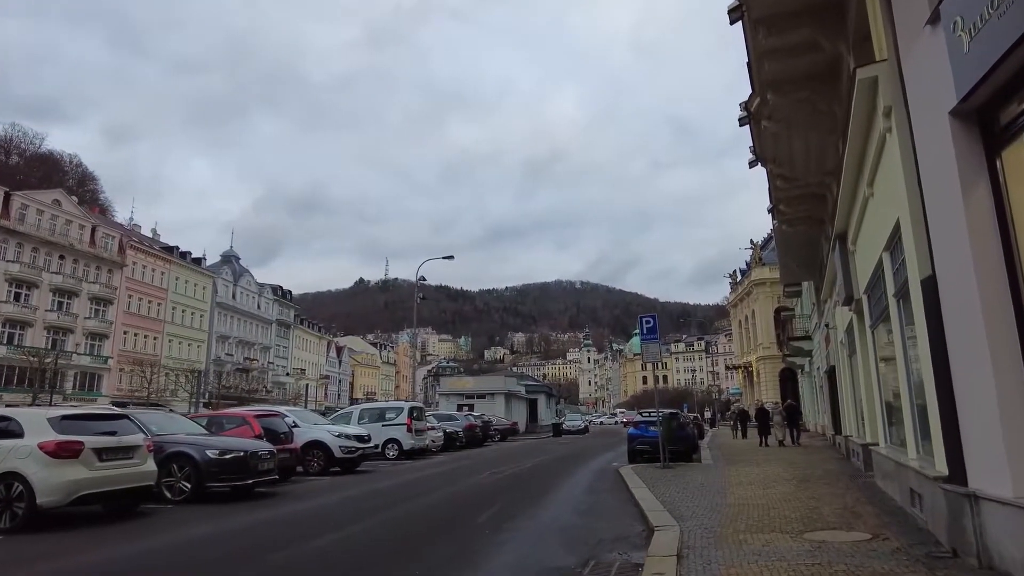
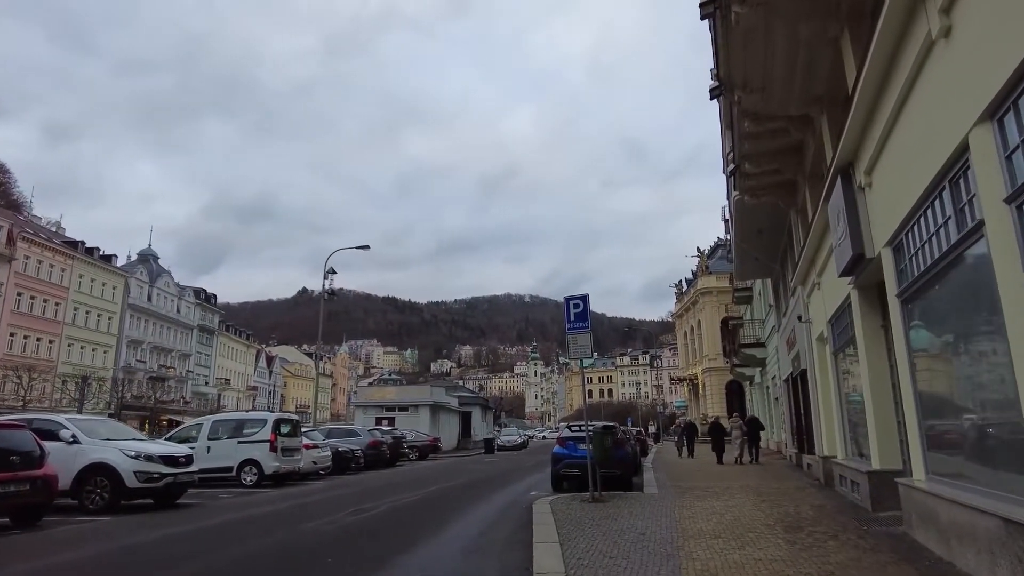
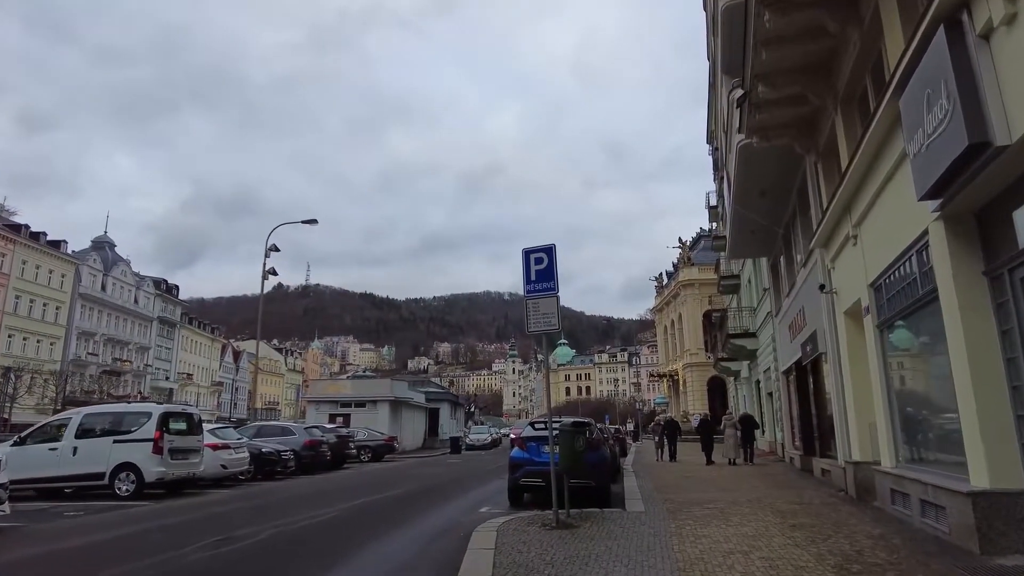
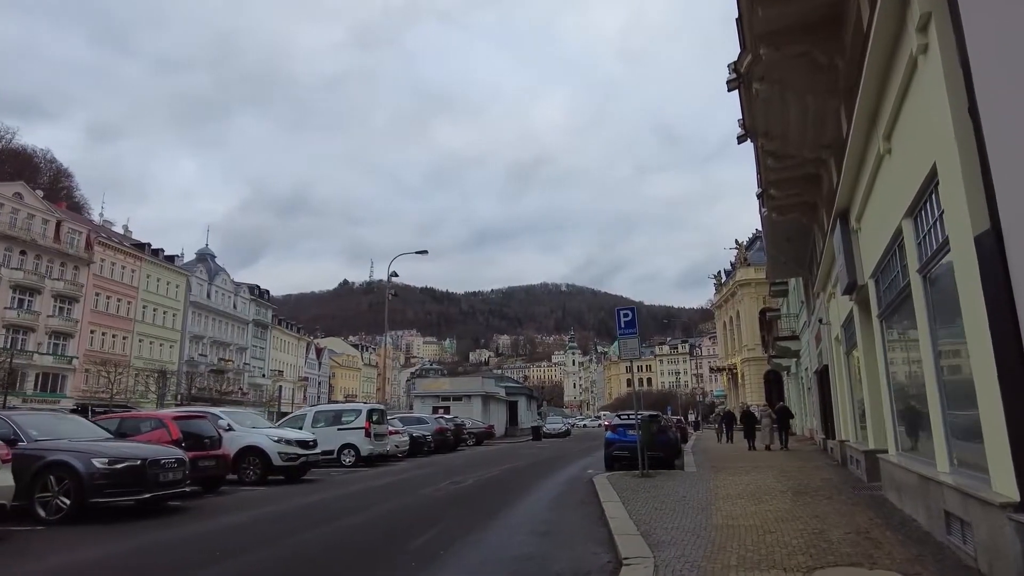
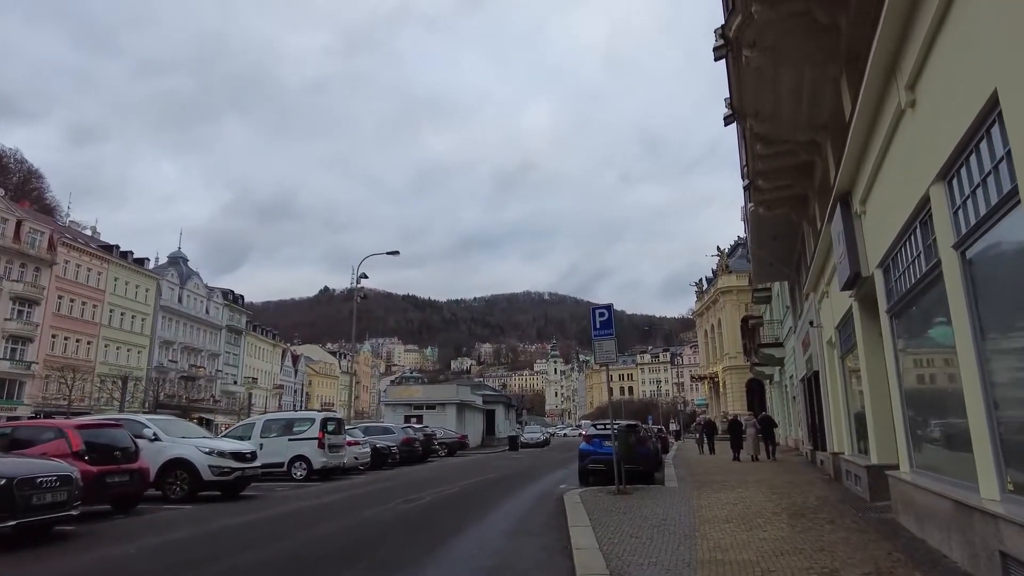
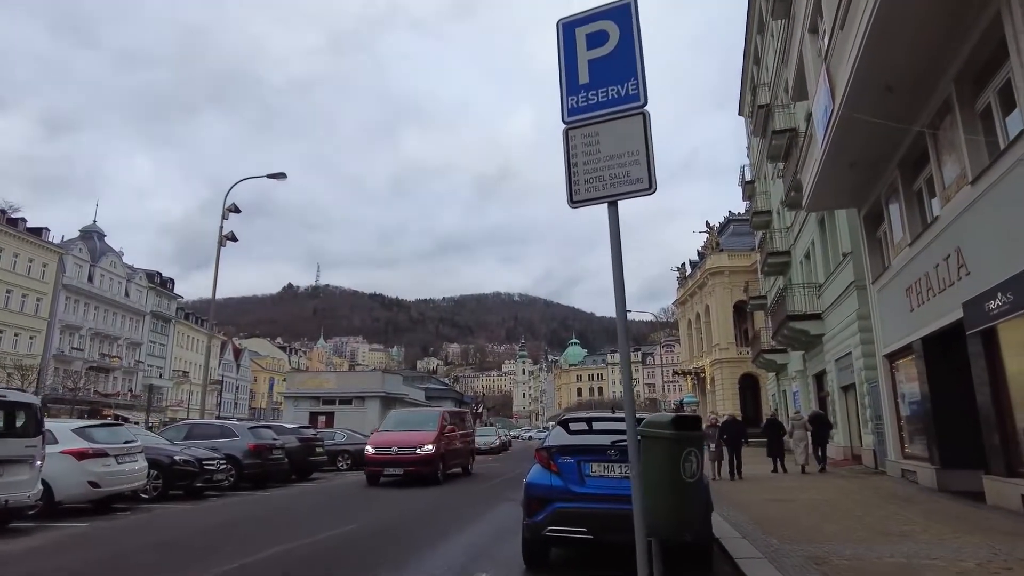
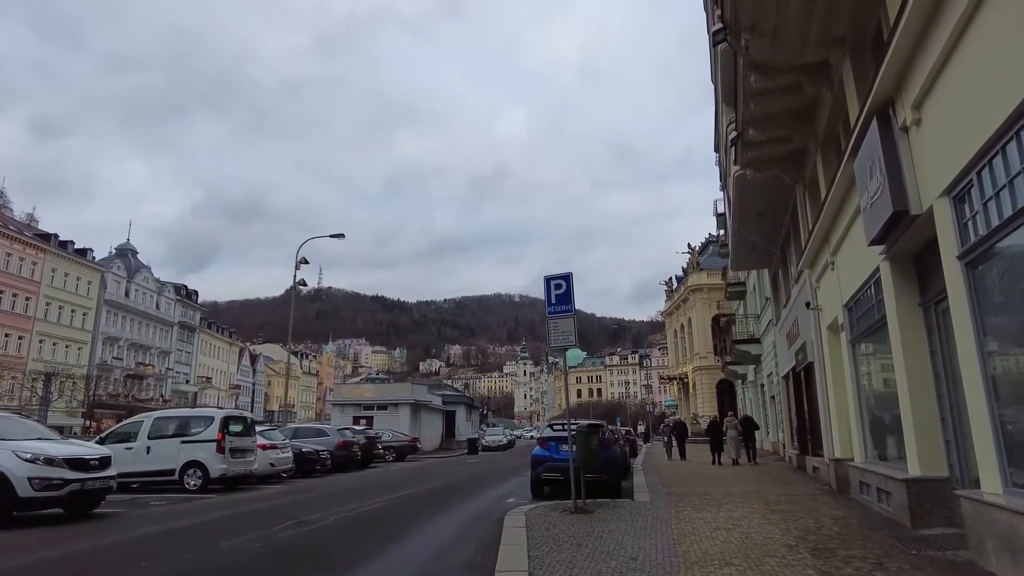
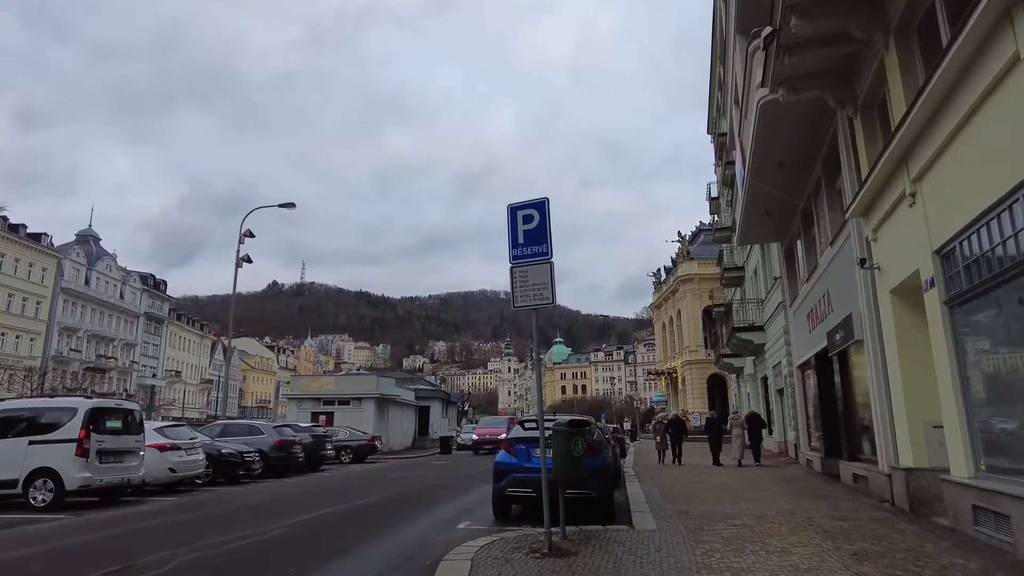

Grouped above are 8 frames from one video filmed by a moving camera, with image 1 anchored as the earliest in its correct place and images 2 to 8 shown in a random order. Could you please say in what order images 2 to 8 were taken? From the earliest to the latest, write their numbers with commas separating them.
4, 5, 2, 7, 3, 8, 6
